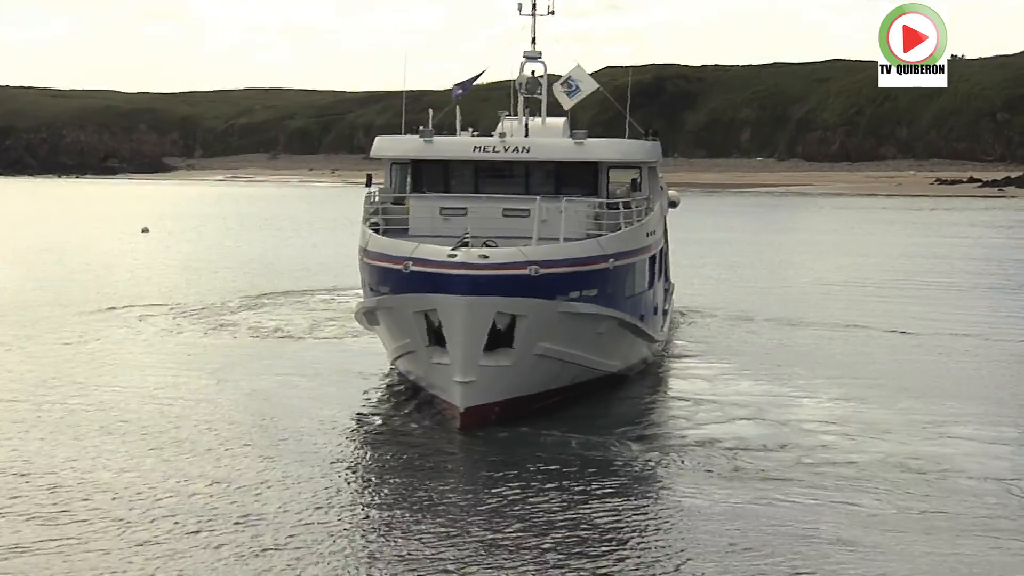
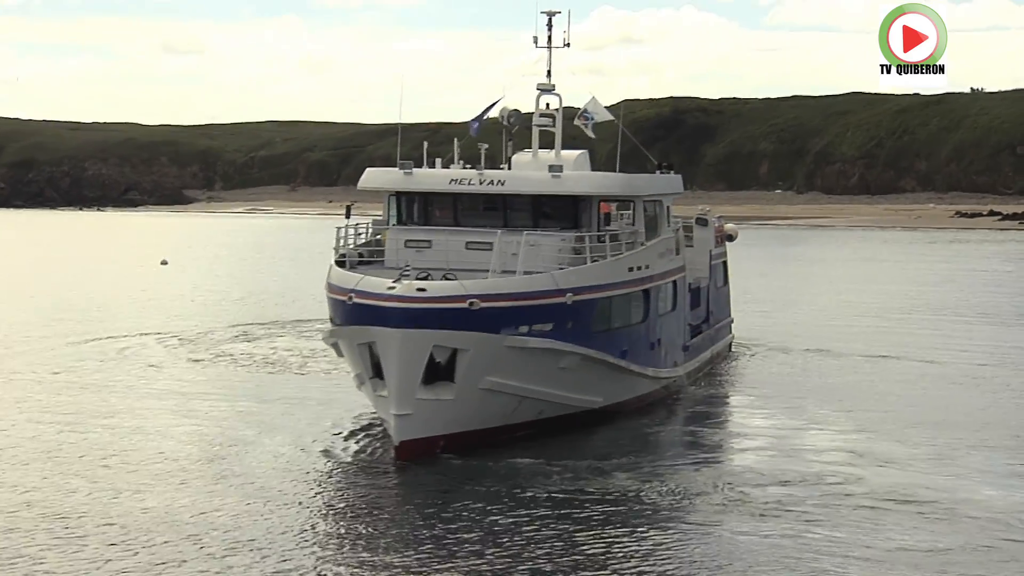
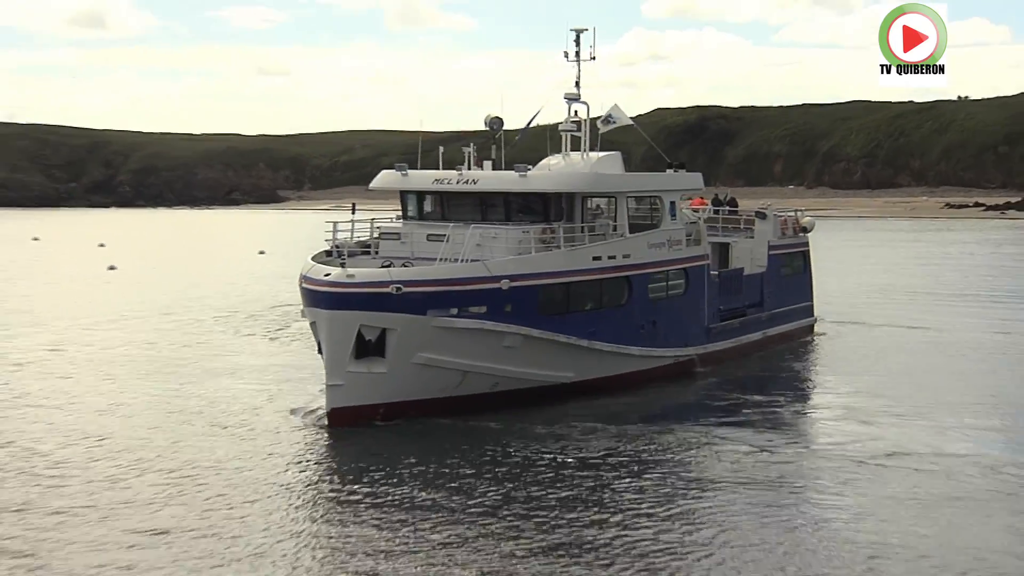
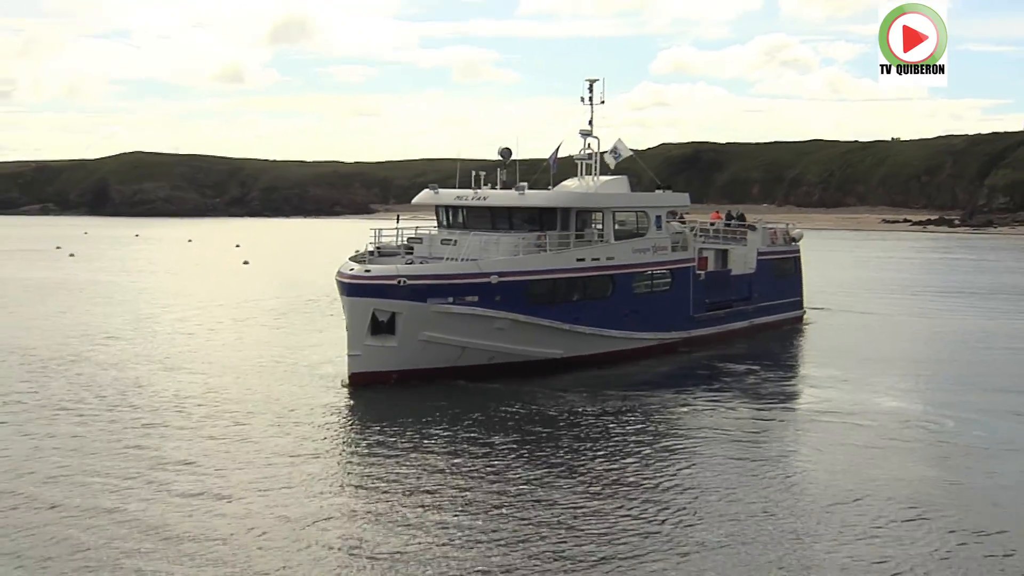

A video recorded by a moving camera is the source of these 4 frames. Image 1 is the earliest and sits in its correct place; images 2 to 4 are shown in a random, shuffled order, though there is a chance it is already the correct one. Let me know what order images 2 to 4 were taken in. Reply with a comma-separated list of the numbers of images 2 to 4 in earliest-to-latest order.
2, 3, 4
